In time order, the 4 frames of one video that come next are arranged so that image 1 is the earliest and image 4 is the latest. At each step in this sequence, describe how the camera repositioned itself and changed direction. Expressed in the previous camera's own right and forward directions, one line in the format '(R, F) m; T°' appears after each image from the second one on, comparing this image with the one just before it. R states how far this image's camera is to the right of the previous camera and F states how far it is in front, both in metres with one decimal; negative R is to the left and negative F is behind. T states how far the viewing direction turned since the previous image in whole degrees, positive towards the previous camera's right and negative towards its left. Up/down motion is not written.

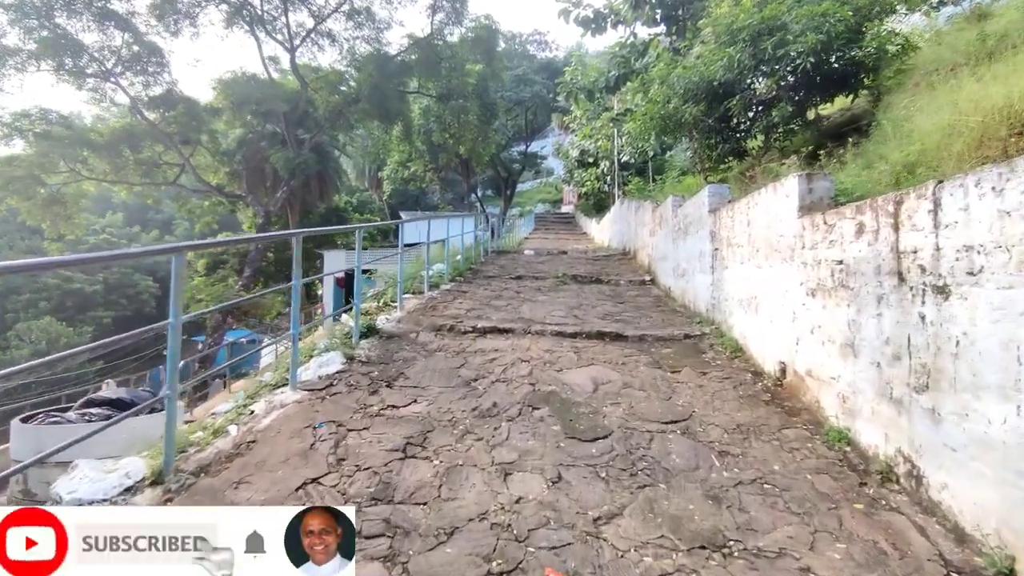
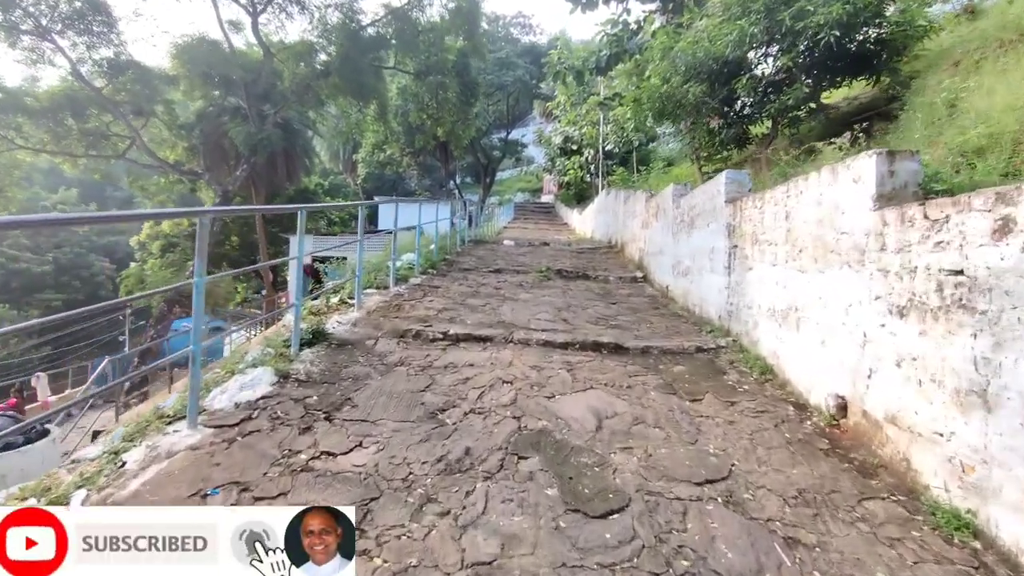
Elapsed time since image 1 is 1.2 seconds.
(0.0, +0.7) m; +3°
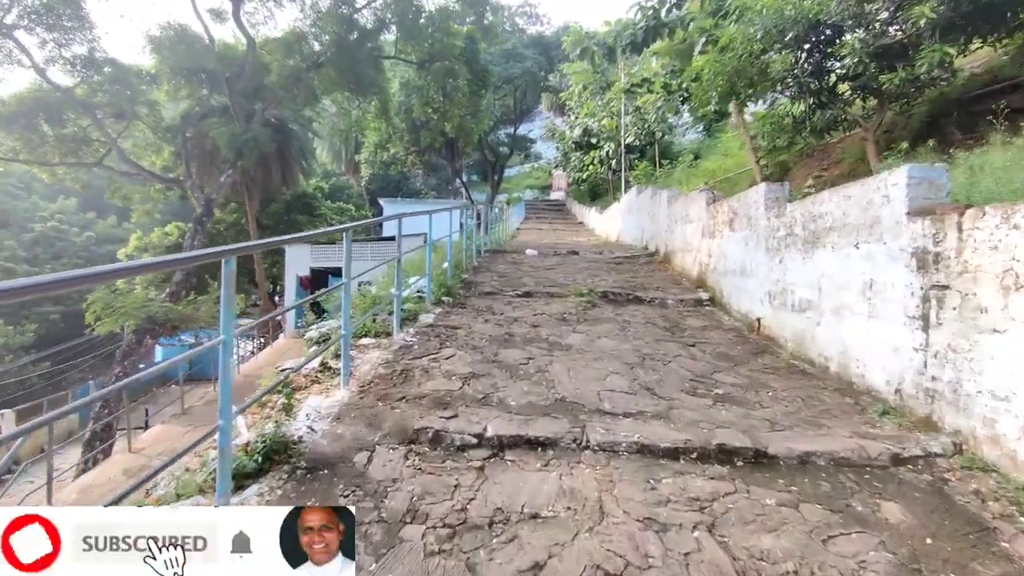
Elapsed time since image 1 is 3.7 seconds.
(-0.3, +1.2) m; -1°
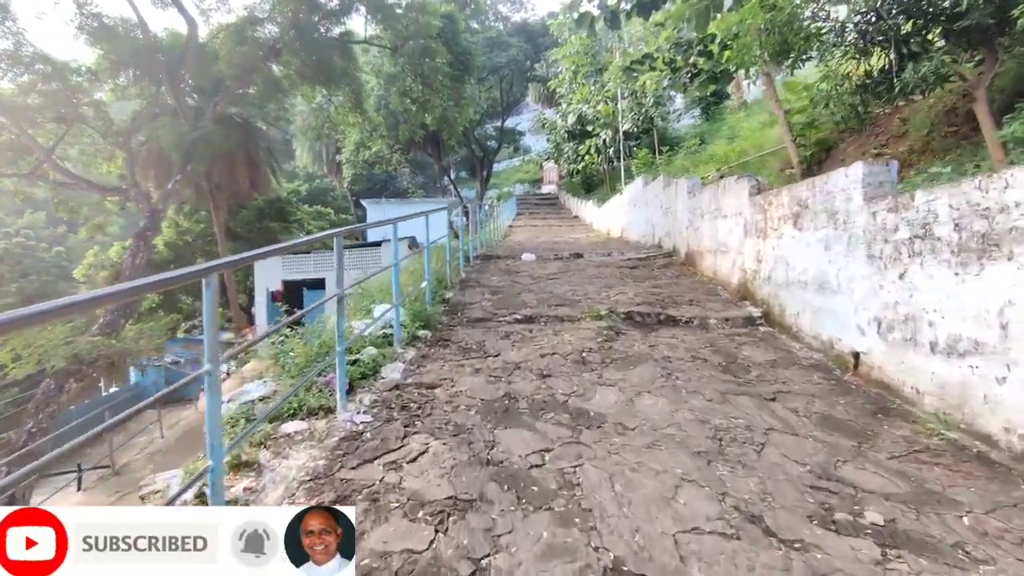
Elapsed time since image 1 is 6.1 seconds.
(0.0, +1.1) m; +1°
